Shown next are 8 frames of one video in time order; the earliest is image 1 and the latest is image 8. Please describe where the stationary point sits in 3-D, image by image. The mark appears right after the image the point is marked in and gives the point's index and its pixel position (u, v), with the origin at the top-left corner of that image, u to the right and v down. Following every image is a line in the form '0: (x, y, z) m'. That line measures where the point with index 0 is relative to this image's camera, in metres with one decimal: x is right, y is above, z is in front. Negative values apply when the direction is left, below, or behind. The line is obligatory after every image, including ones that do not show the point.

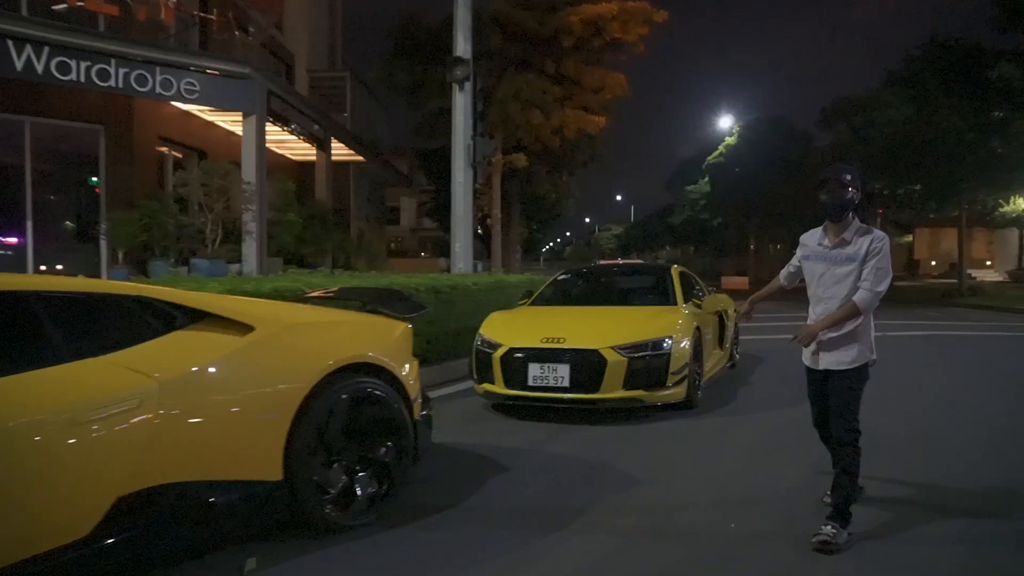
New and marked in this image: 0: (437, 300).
0: (-0.8, -0.1, +10.0) m
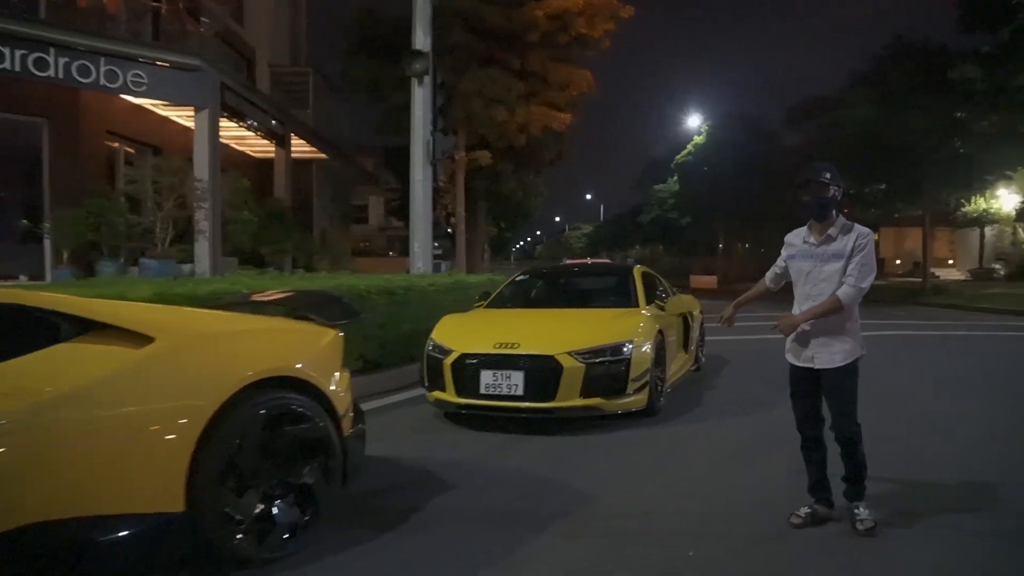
0: (-1.3, -0.2, +9.5) m
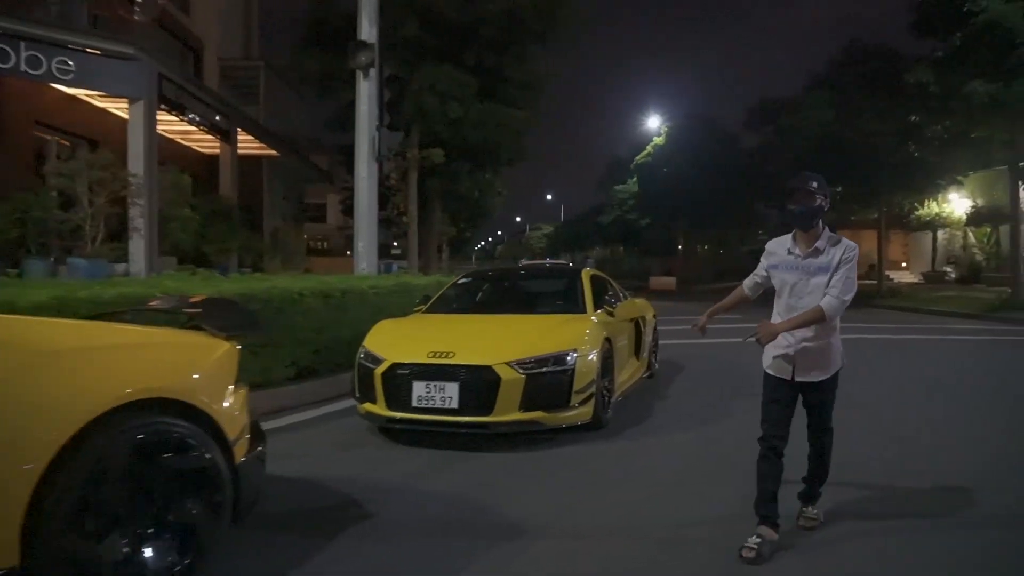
0: (-1.9, -0.2, +9.0) m
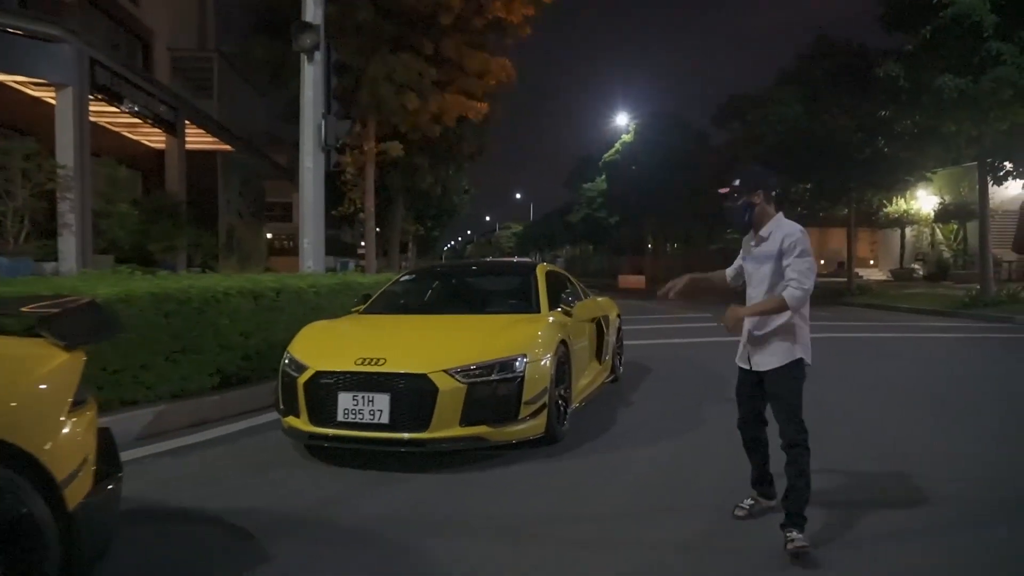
0: (-2.3, -0.2, +8.1) m
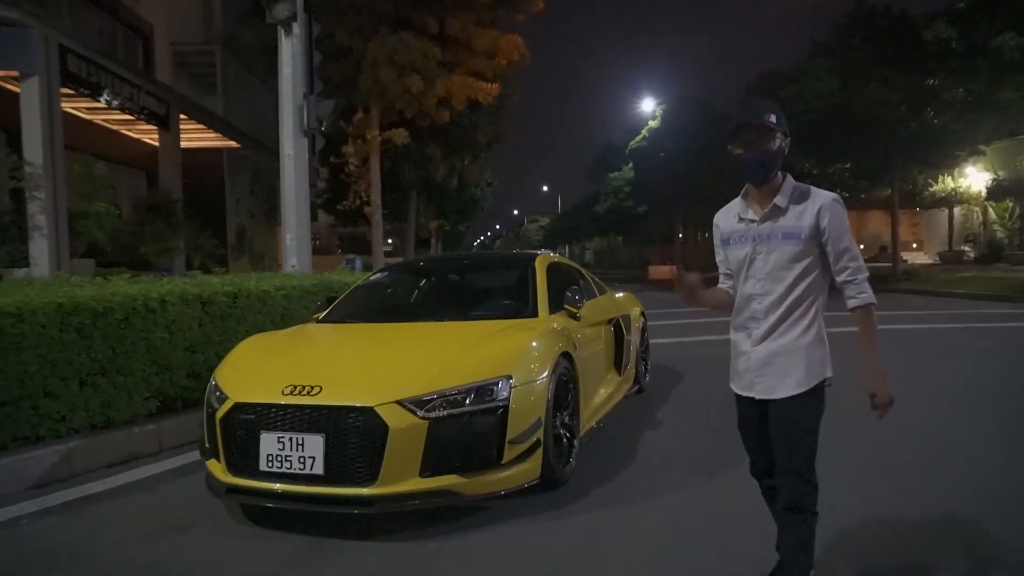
0: (-2.3, -0.2, +6.8) m
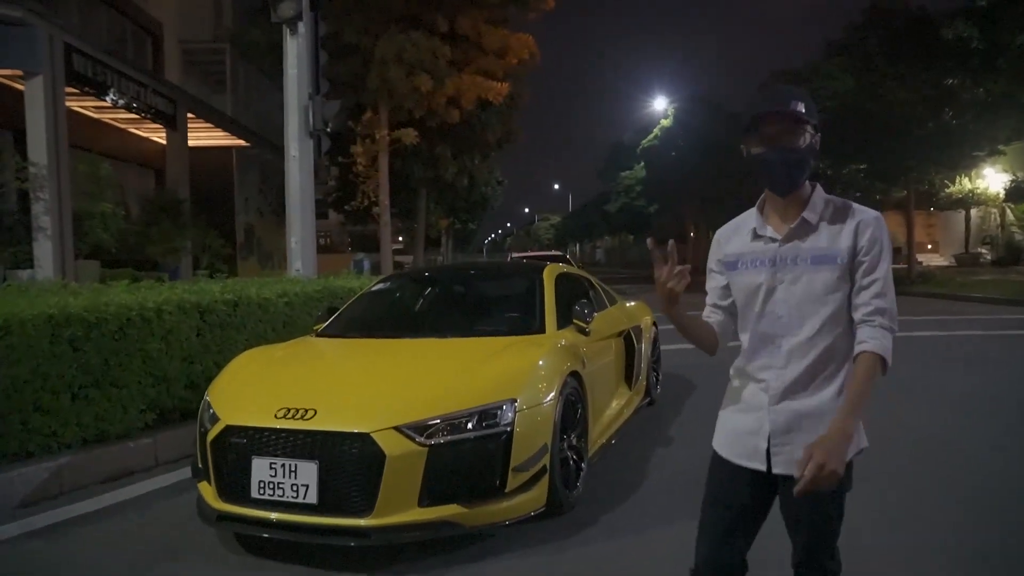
0: (-2.3, -0.3, +6.6) m
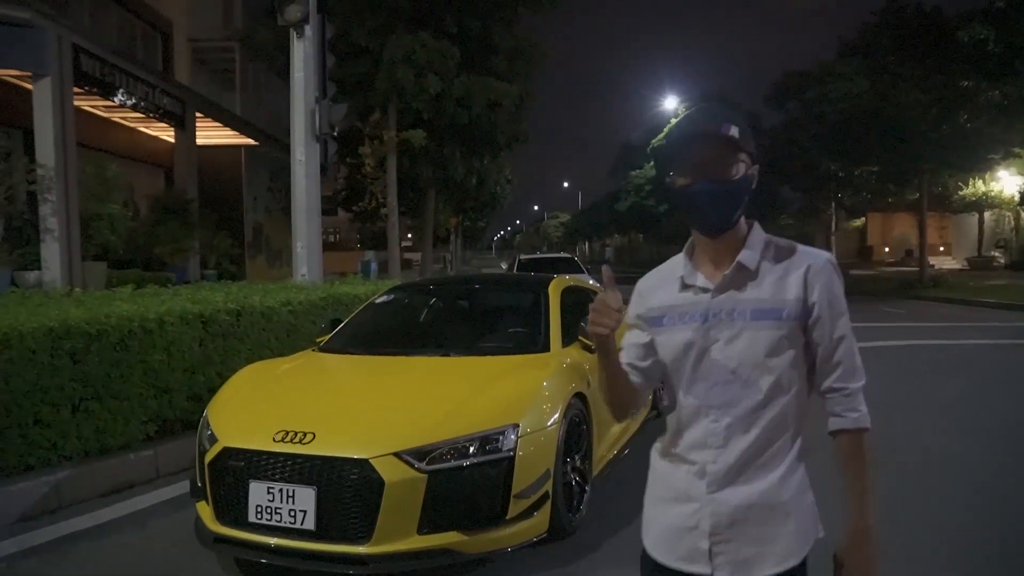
0: (-2.2, -0.3, +6.6) m
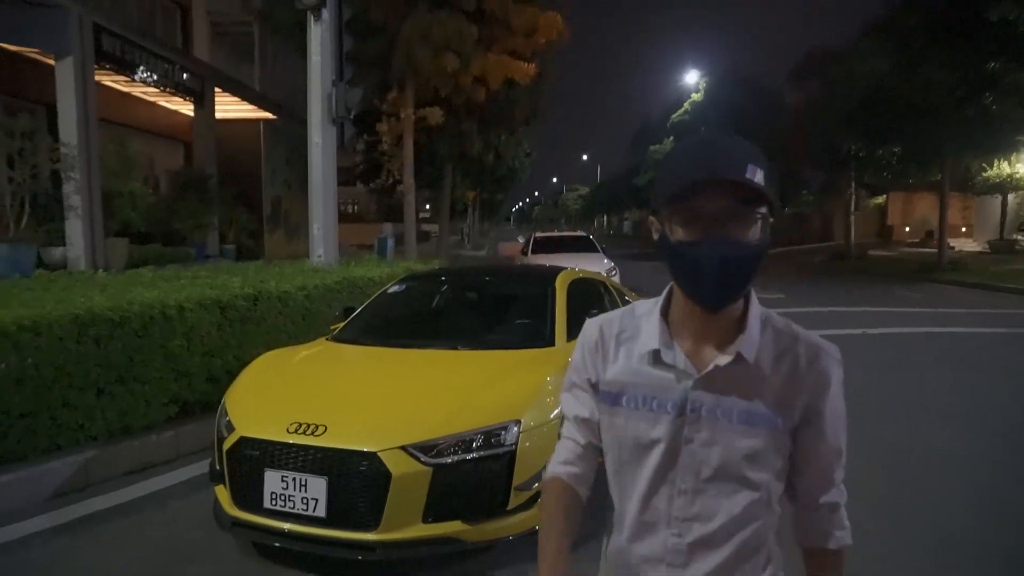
0: (-2.2, -0.2, +6.8) m
